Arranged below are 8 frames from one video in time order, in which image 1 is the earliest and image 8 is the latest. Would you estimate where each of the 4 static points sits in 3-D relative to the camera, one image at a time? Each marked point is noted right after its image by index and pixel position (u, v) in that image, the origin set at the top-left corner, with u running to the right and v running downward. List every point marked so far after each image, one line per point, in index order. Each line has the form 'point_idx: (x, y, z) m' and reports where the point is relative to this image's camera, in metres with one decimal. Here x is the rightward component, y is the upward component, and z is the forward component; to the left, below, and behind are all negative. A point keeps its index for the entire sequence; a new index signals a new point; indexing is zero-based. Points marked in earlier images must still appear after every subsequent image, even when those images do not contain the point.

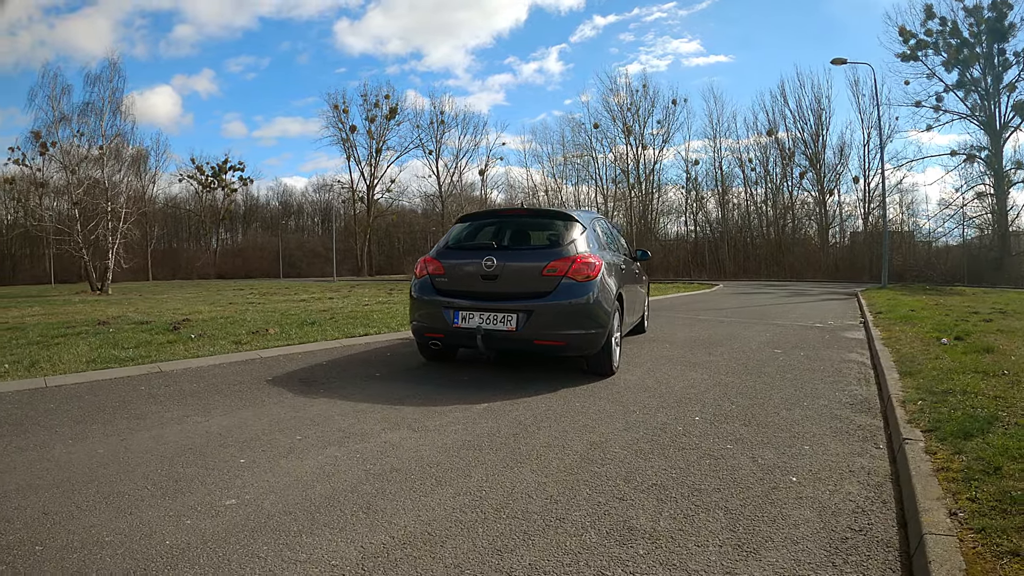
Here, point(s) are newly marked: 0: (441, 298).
0: (-0.7, -0.1, +5.2) m
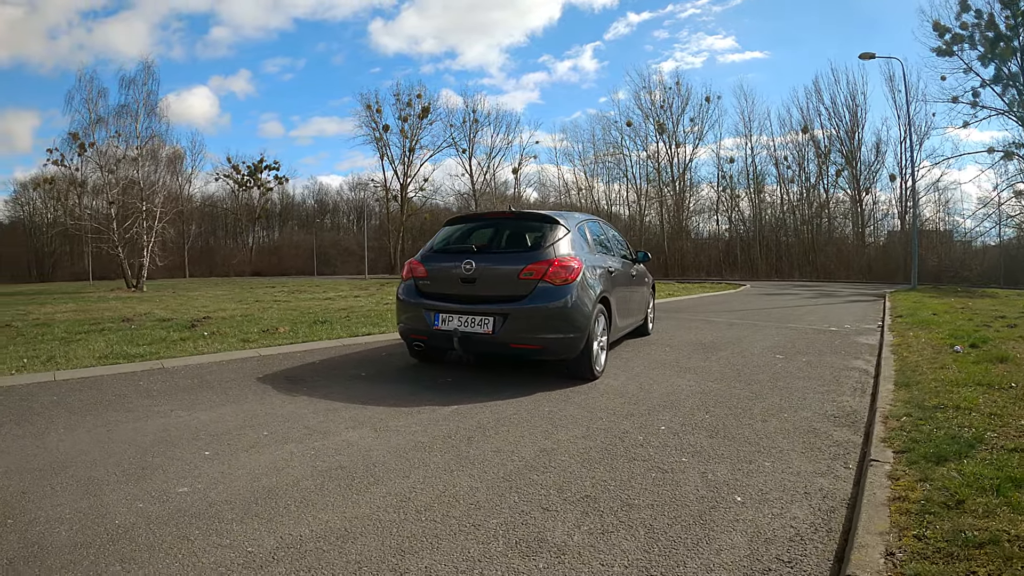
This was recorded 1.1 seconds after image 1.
0: (-0.8, -0.1, +5.2) m
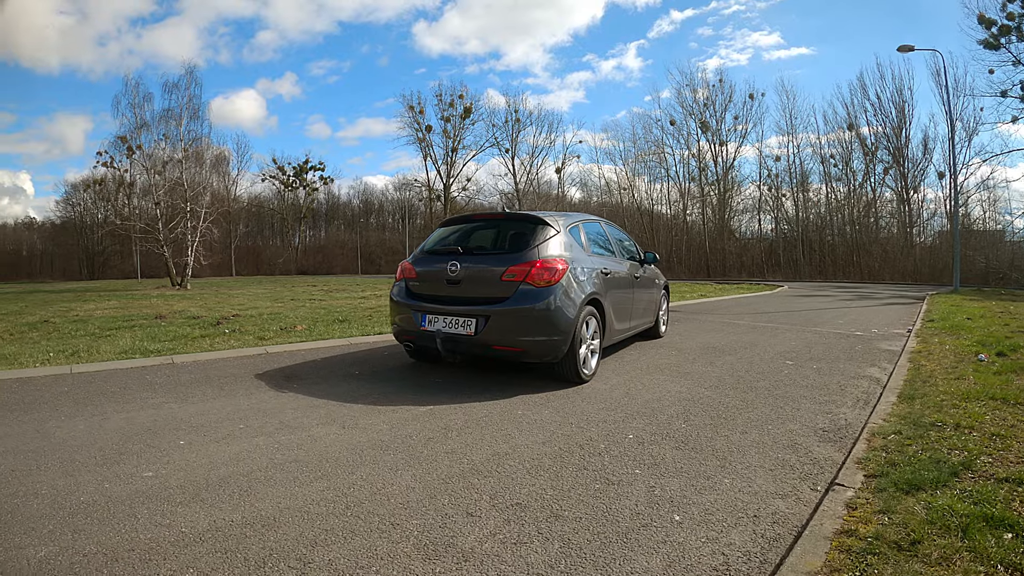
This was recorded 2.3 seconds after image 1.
0: (-0.9, -0.1, +5.2) m
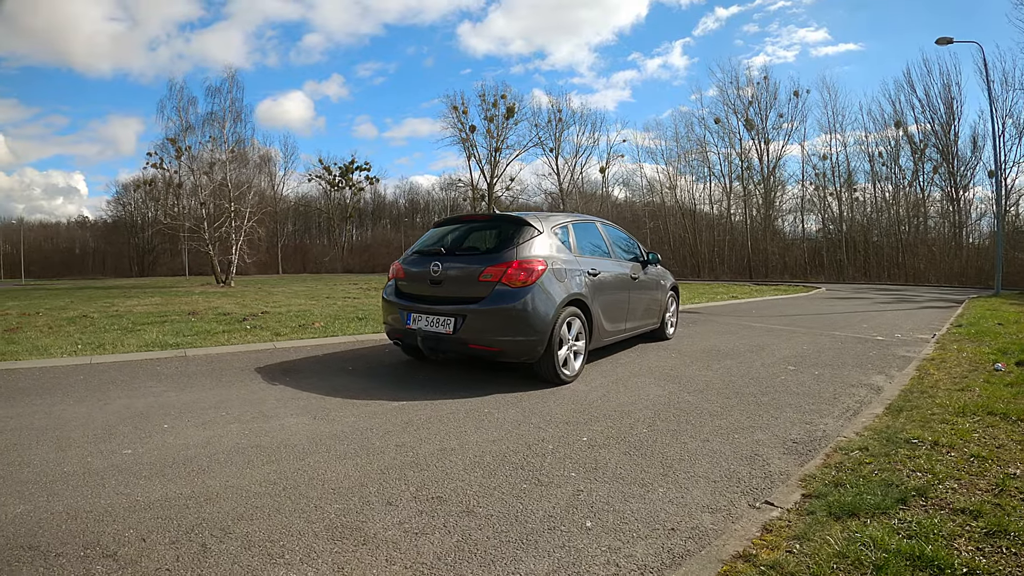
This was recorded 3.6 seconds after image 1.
0: (-1.1, -0.1, +5.3) m
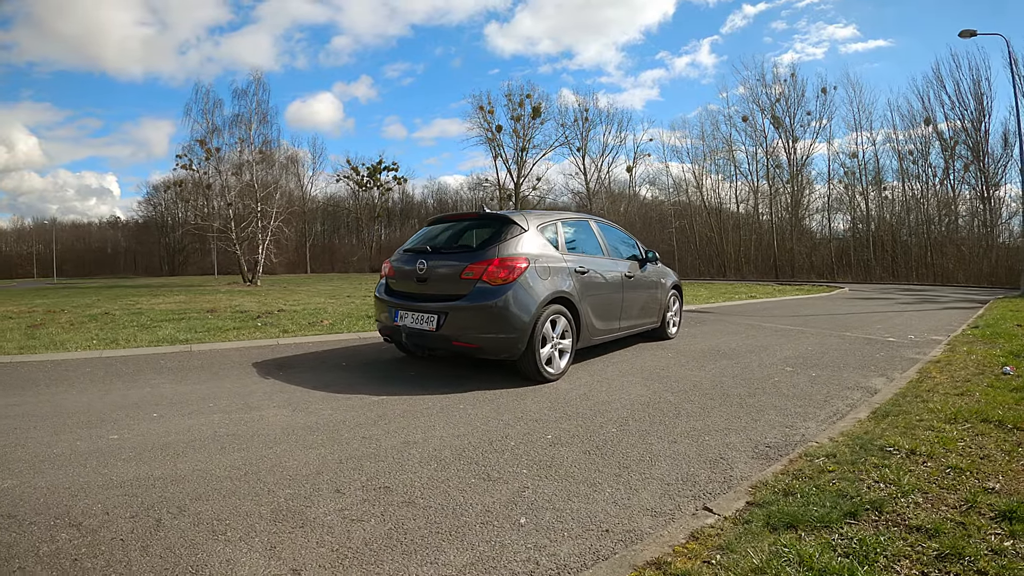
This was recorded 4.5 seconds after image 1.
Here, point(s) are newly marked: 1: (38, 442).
0: (-1.2, -0.1, +5.4) m
1: (-3.3, -1.1, +3.8) m
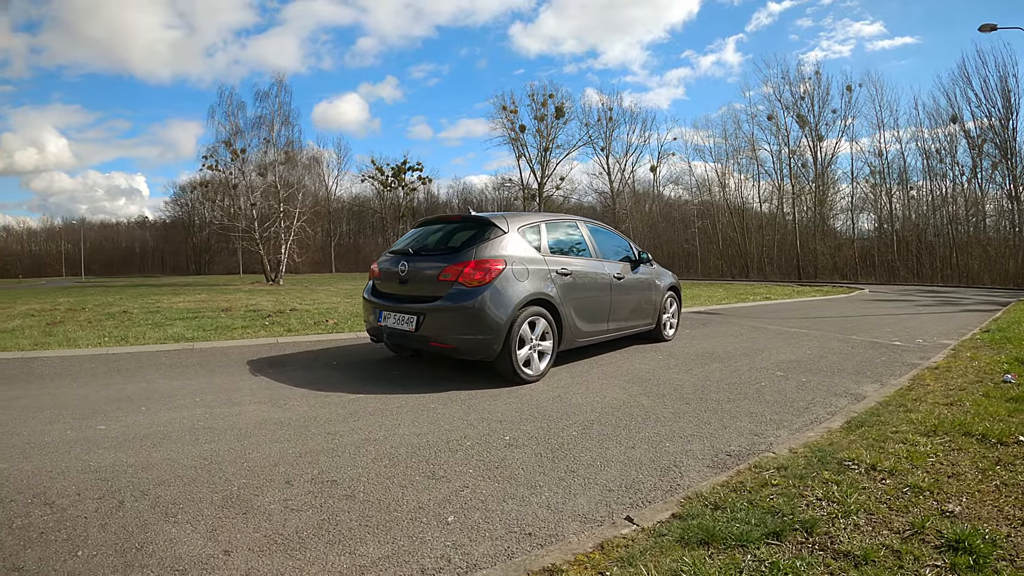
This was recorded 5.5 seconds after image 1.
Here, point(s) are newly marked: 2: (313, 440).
0: (-1.4, -0.1, +5.5) m
1: (-3.5, -1.1, +4.0) m
2: (-1.2, -0.9, +3.3) m
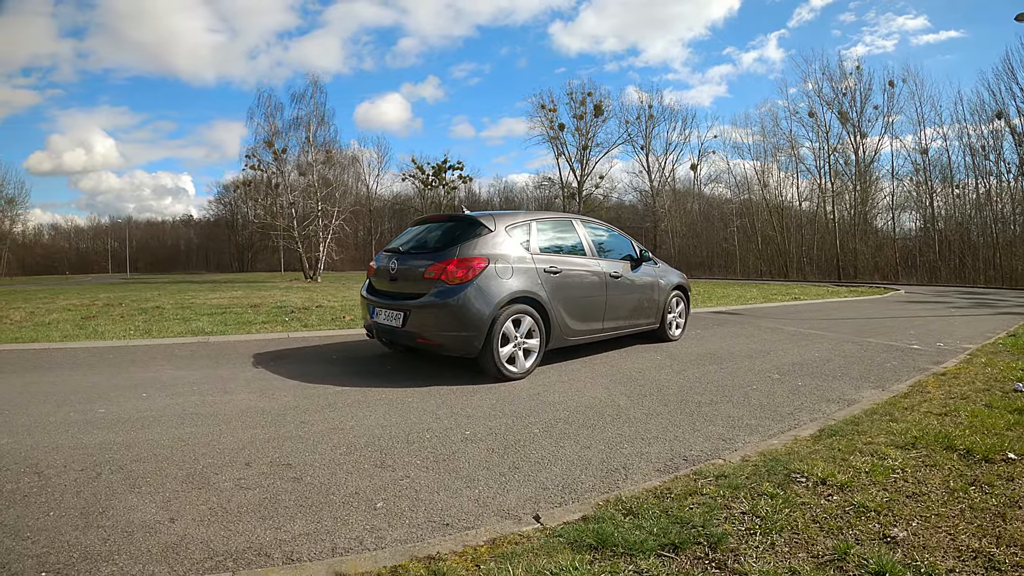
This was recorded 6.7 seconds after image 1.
0: (-1.5, -0.1, +5.7) m
1: (-3.7, -1.0, +4.3) m
2: (-1.4, -0.9, +3.5) m
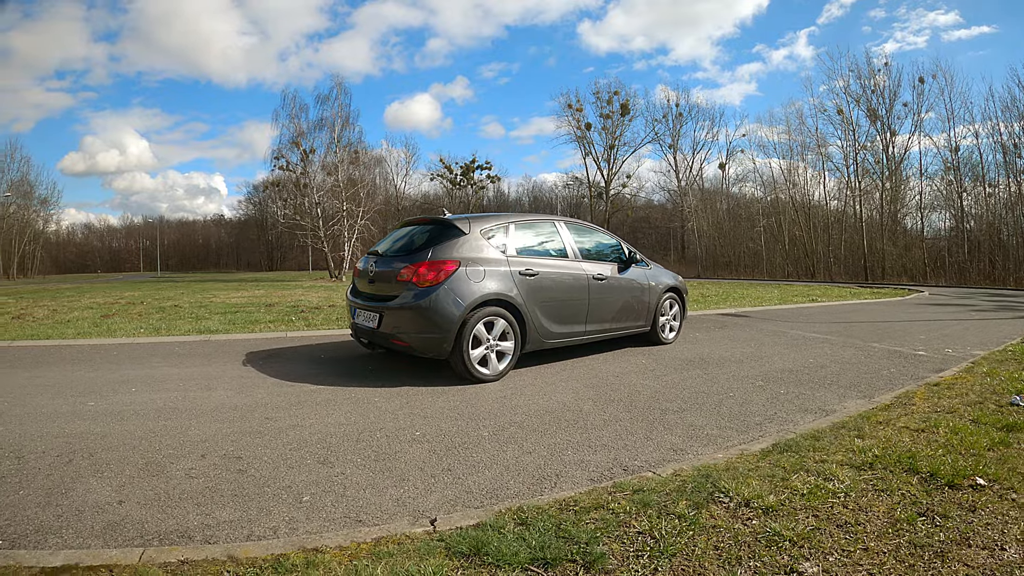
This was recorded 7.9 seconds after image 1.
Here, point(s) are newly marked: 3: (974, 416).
0: (-1.7, -0.1, +5.9) m
1: (-4.0, -1.0, +4.5) m
2: (-1.7, -0.9, +3.6) m
3: (+4.8, -1.2, +5.8) m
